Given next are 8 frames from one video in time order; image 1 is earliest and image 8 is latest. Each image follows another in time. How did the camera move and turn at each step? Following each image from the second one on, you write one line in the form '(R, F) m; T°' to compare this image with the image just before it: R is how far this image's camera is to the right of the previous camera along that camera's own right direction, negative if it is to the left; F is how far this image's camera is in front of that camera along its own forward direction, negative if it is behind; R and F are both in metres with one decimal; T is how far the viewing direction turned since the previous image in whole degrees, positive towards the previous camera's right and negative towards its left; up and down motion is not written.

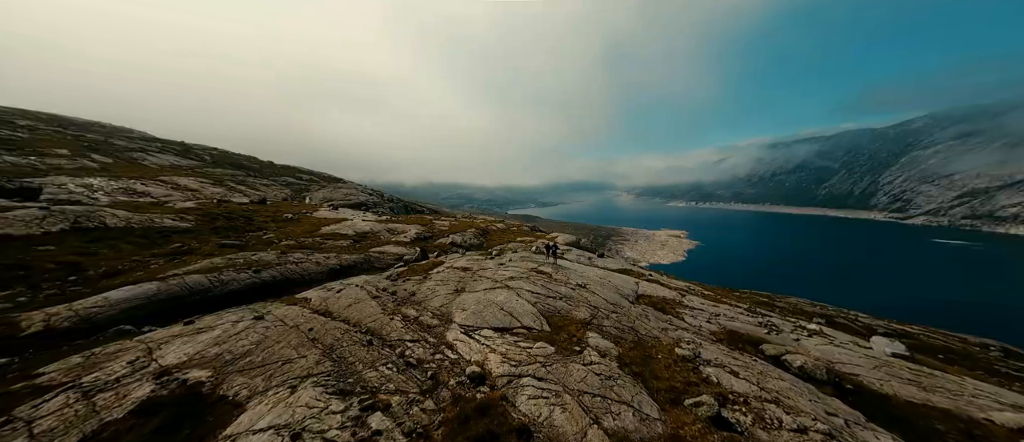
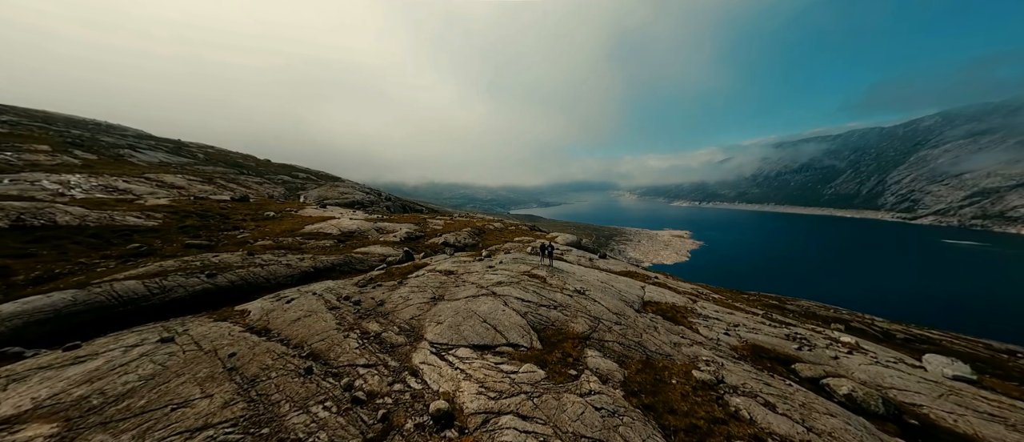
(+1.6, +4.6) m; 0°
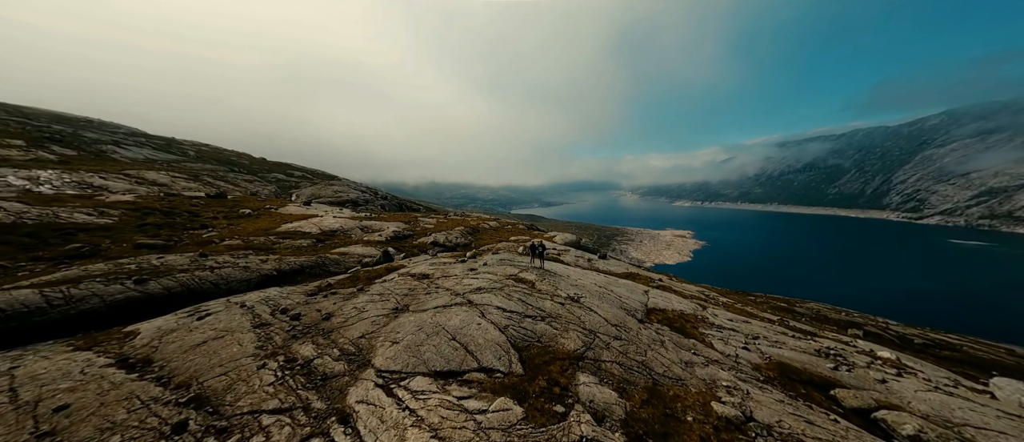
(+2.0, +4.8) m; 0°
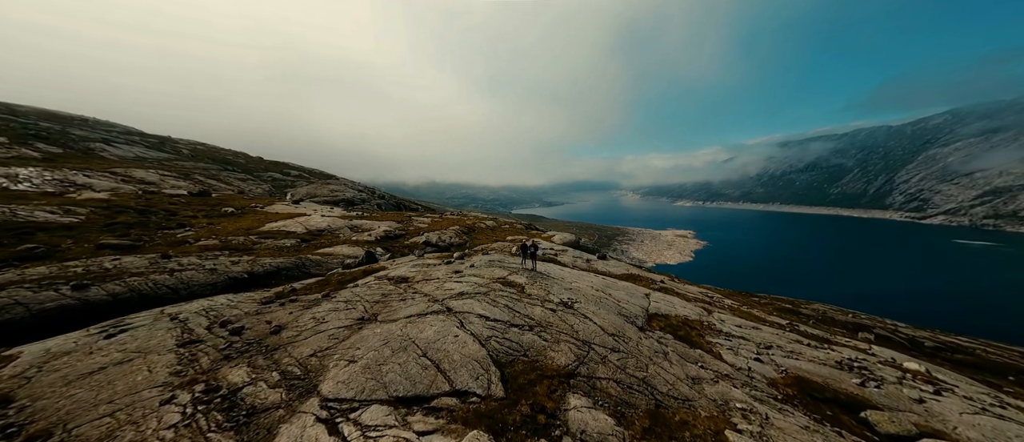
(+1.4, +2.9) m; 0°
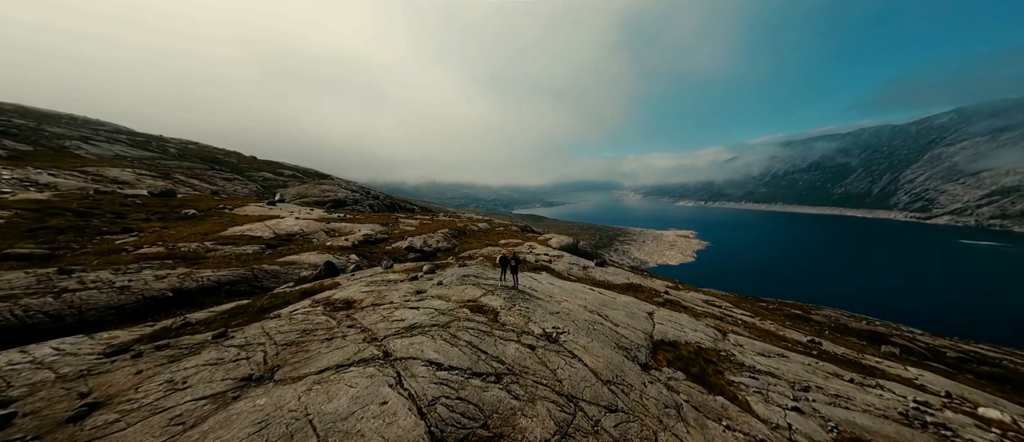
(+2.5, +5.7) m; 0°
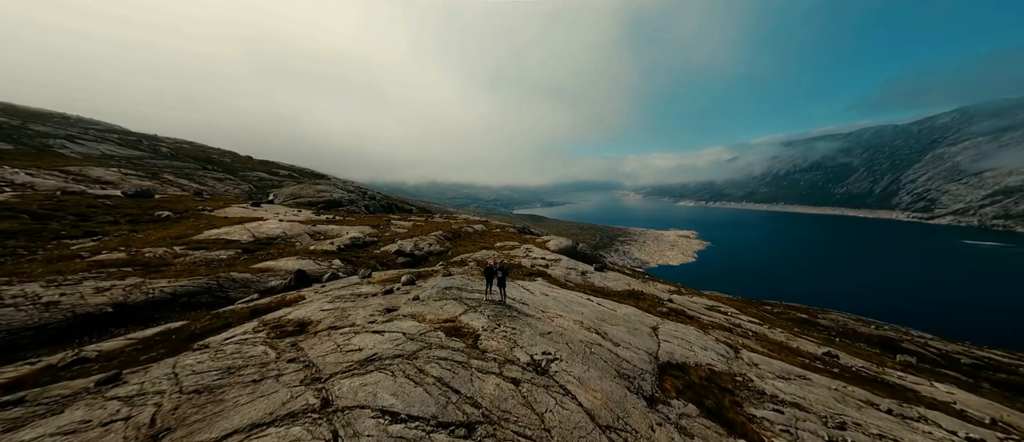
(+1.2, +3.3) m; 0°
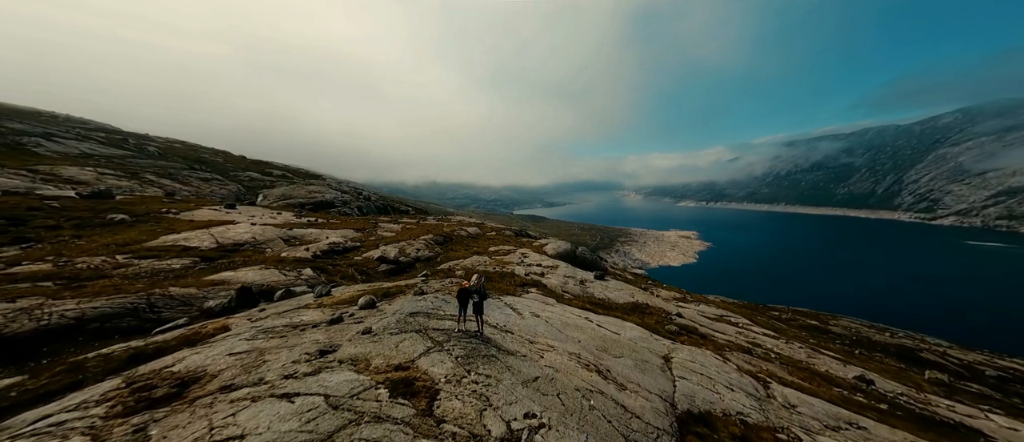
(+1.6, +5.0) m; 0°
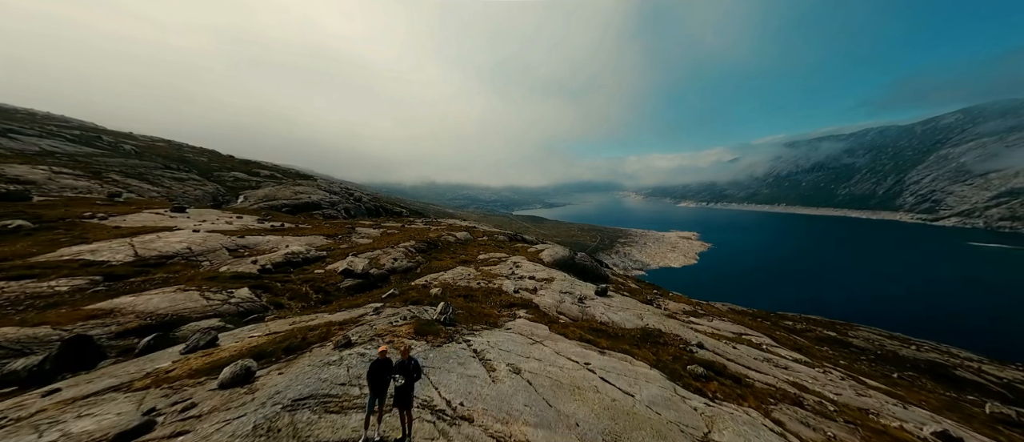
(+2.2, +8.2) m; 0°
